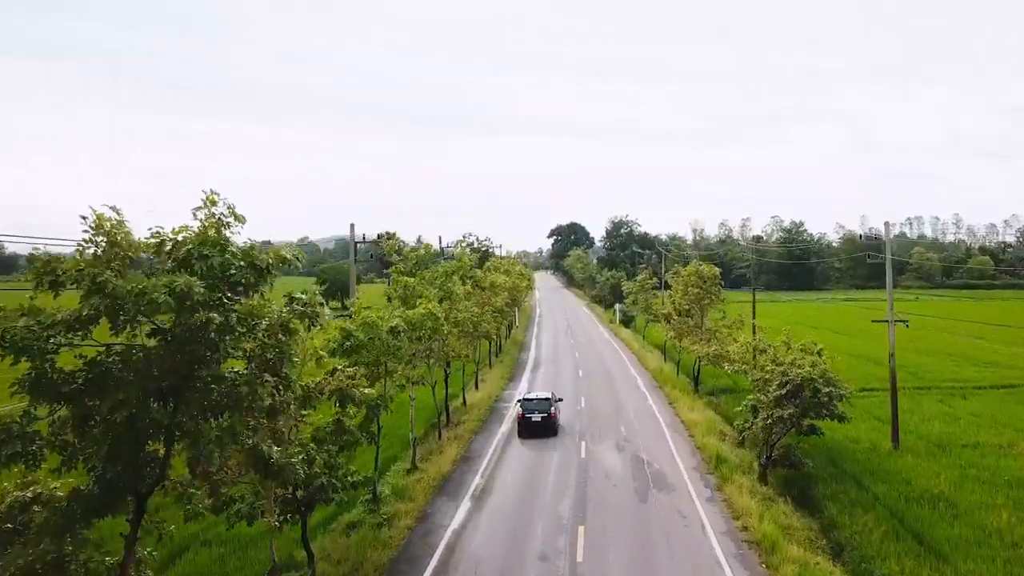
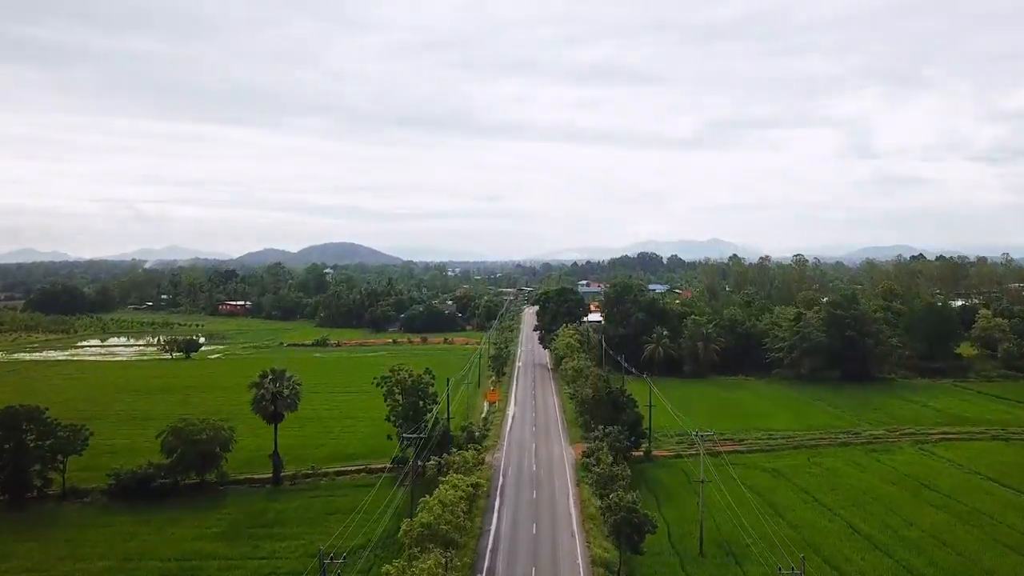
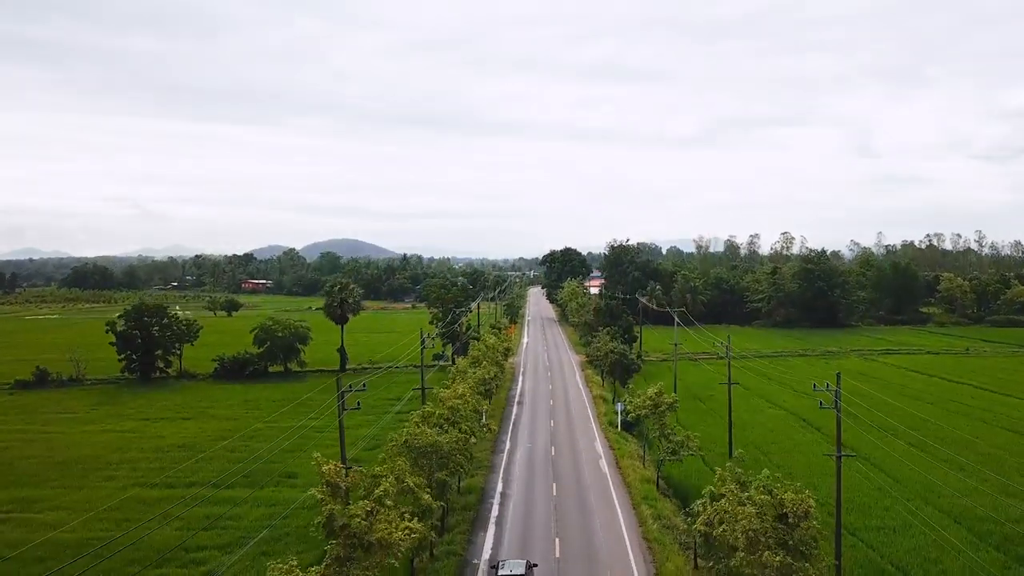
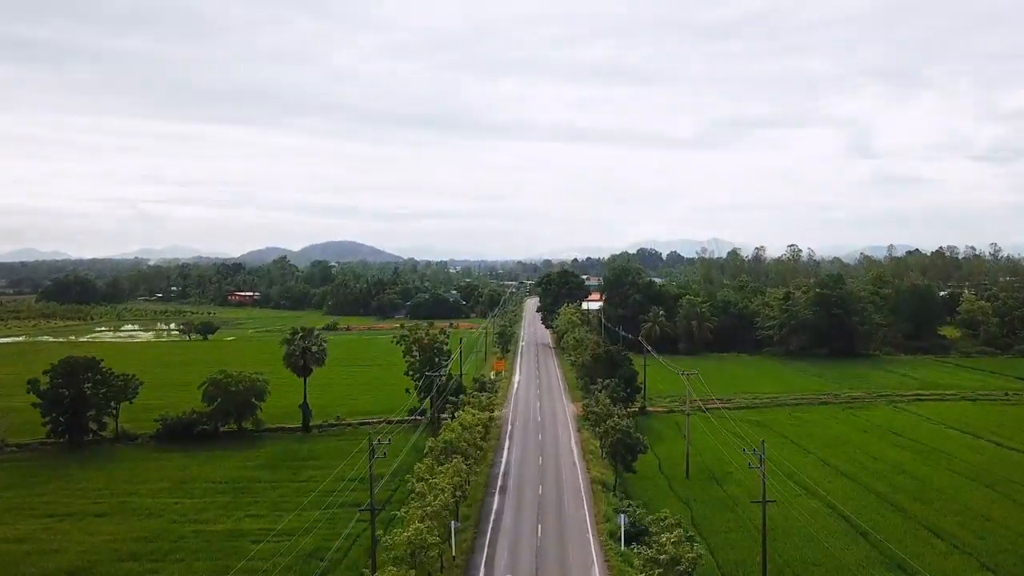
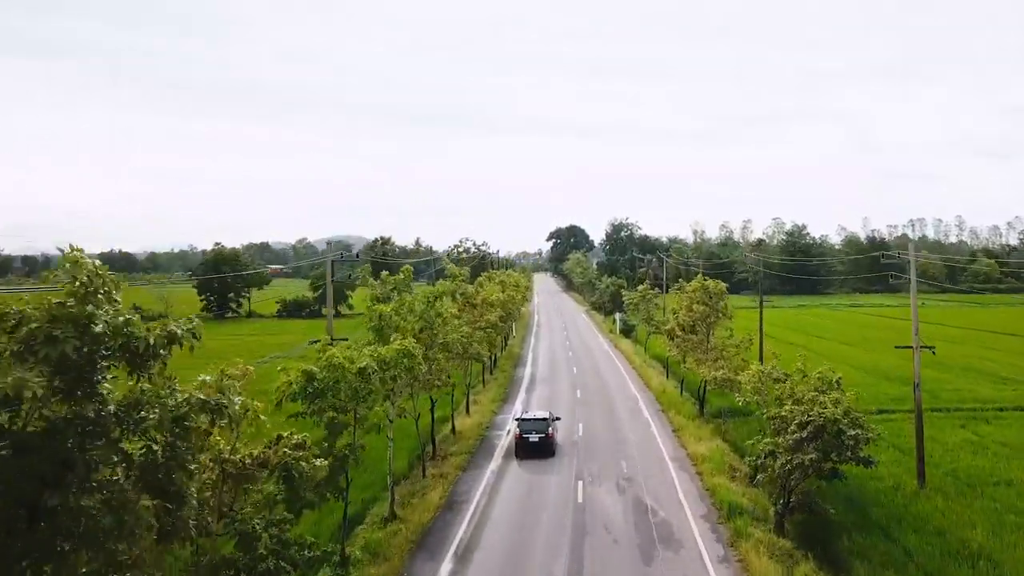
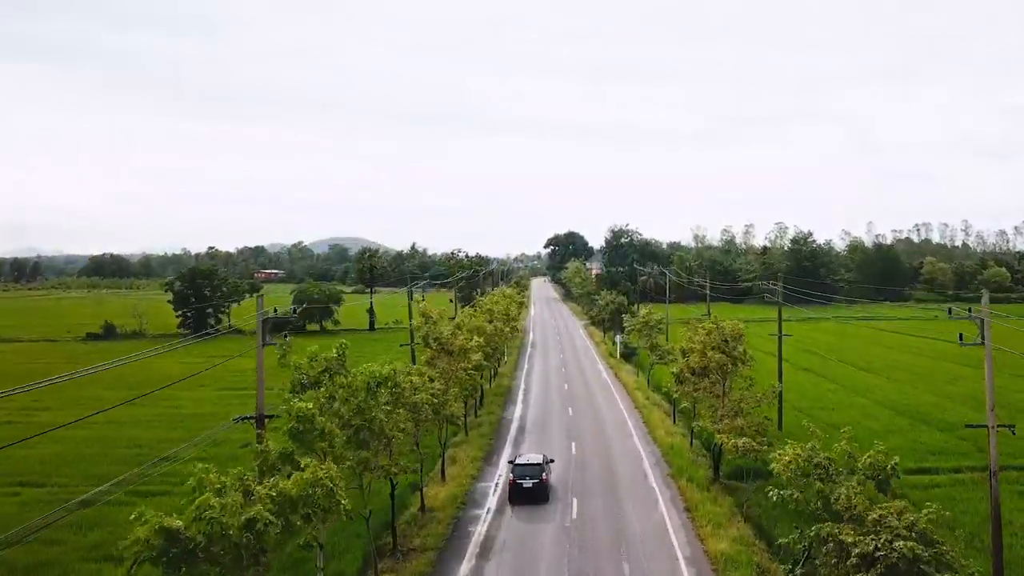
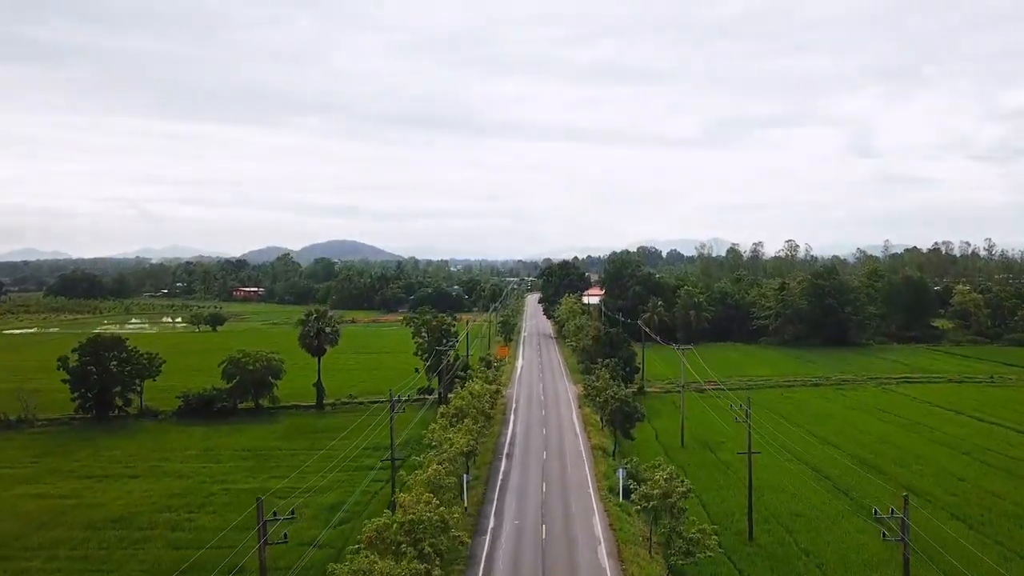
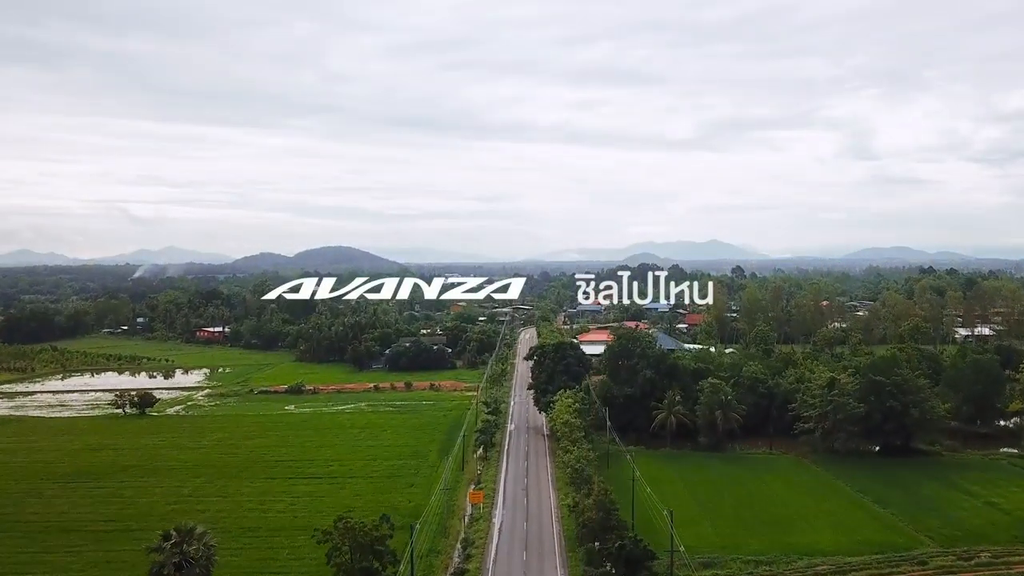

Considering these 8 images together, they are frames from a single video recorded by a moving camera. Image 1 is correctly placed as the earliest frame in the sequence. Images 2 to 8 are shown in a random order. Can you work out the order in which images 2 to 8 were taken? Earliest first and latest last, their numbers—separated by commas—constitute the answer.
5, 6, 3, 7, 4, 2, 8
